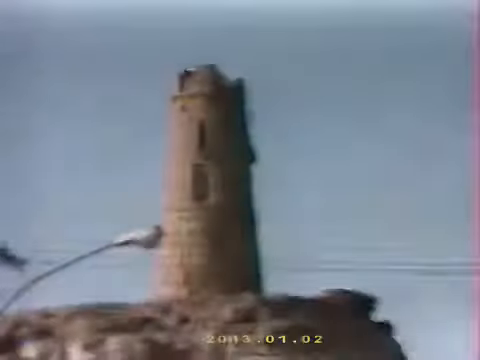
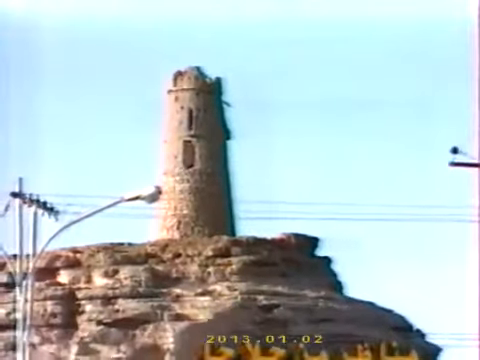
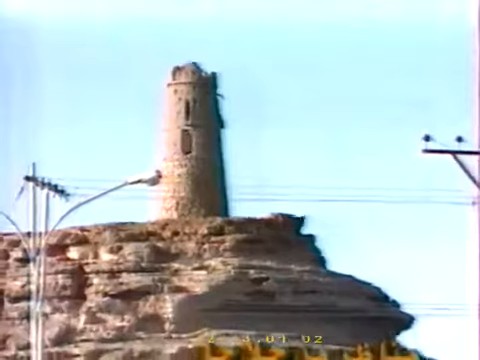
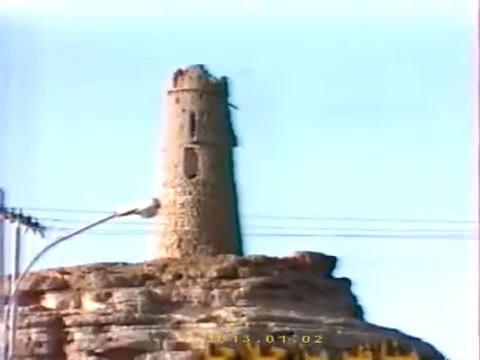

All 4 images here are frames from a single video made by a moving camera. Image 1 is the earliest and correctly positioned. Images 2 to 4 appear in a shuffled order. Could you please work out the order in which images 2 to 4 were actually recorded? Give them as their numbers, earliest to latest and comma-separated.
4, 2, 3
